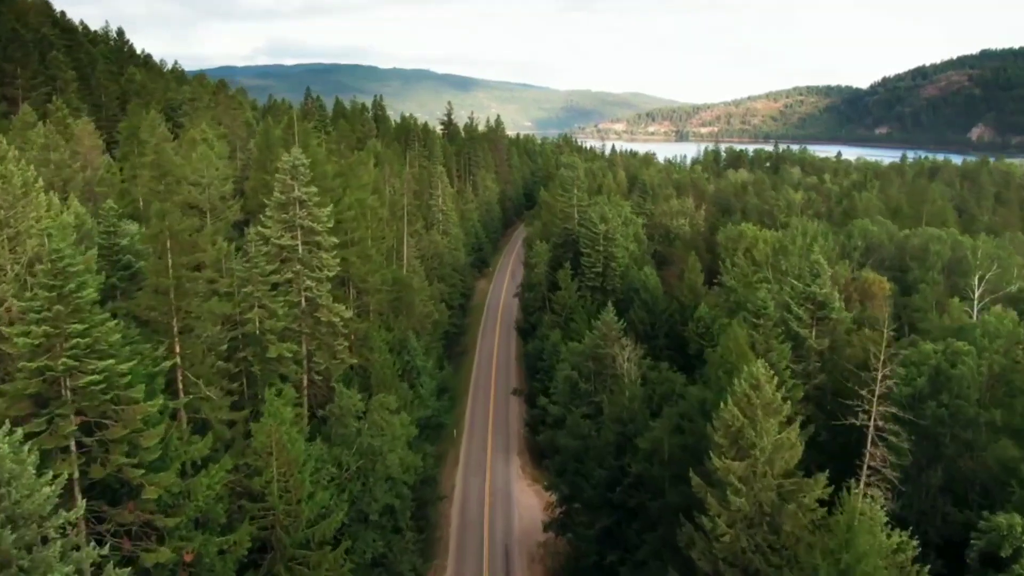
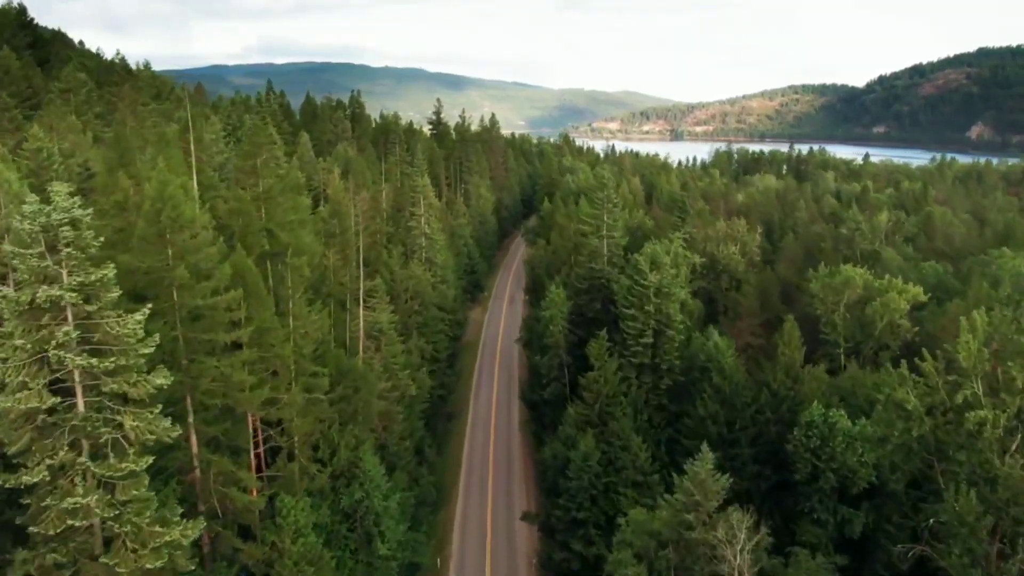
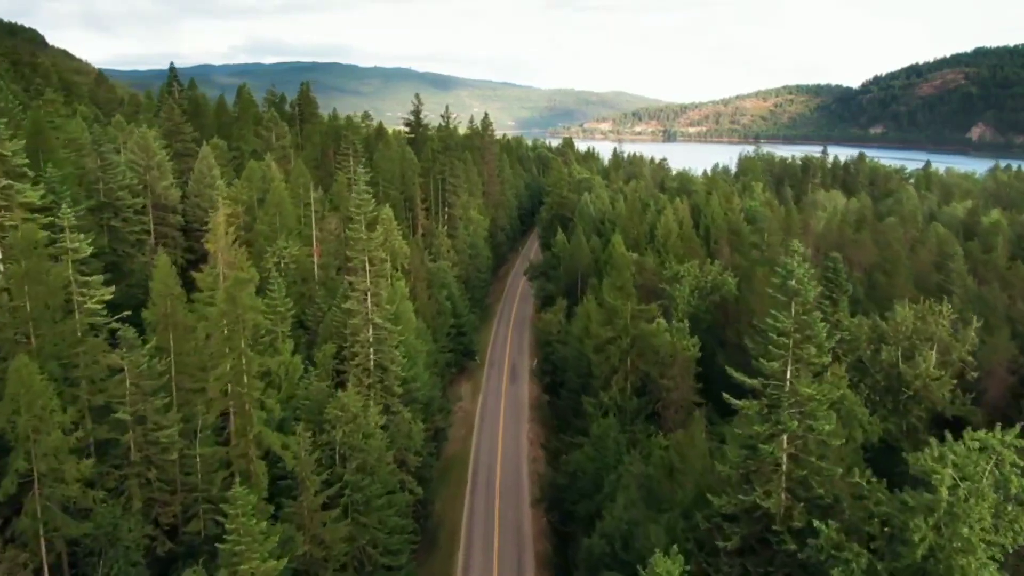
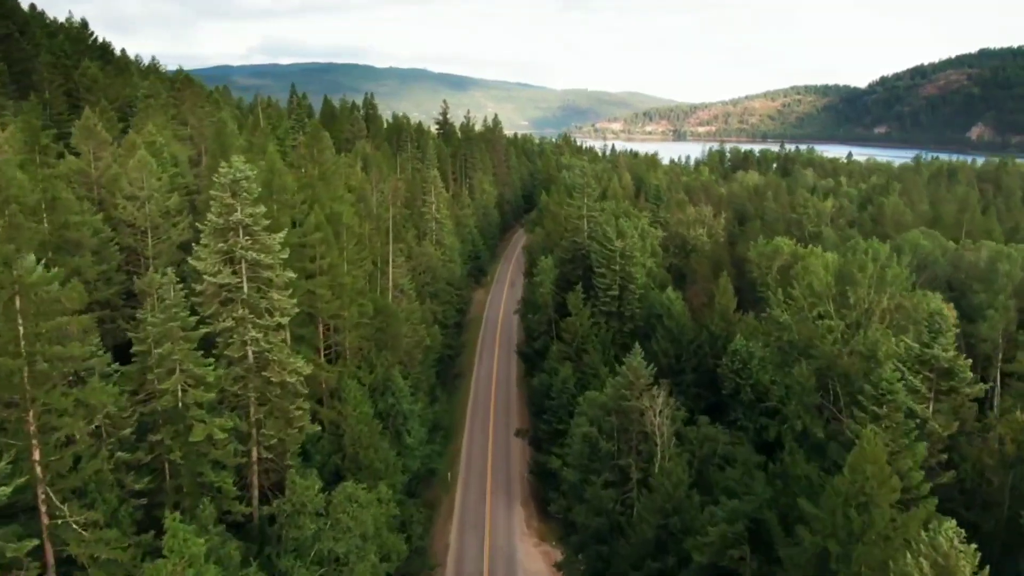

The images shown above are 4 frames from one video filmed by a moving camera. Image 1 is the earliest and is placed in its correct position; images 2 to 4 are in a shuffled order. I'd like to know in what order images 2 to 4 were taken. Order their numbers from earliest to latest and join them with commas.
4, 2, 3
